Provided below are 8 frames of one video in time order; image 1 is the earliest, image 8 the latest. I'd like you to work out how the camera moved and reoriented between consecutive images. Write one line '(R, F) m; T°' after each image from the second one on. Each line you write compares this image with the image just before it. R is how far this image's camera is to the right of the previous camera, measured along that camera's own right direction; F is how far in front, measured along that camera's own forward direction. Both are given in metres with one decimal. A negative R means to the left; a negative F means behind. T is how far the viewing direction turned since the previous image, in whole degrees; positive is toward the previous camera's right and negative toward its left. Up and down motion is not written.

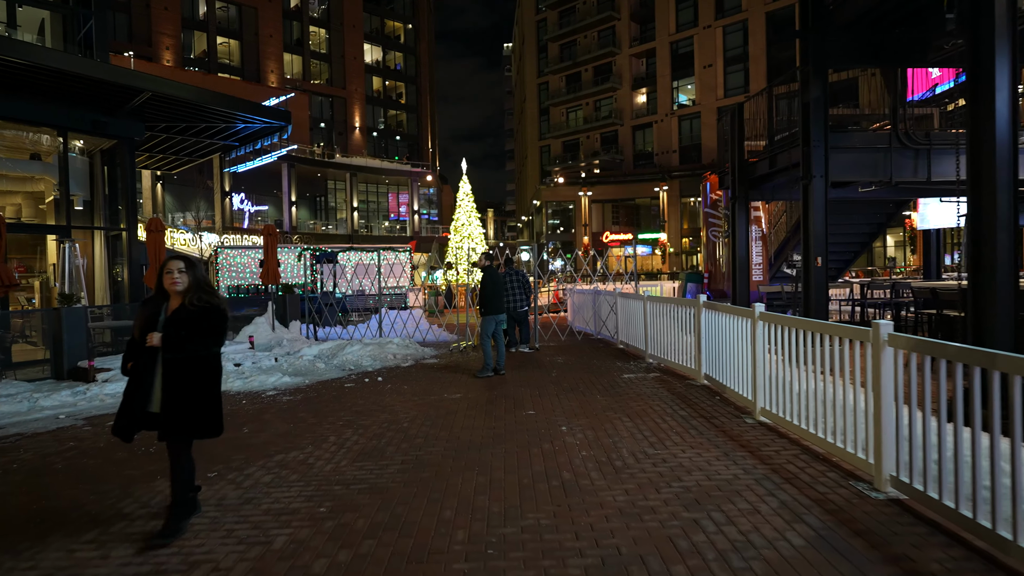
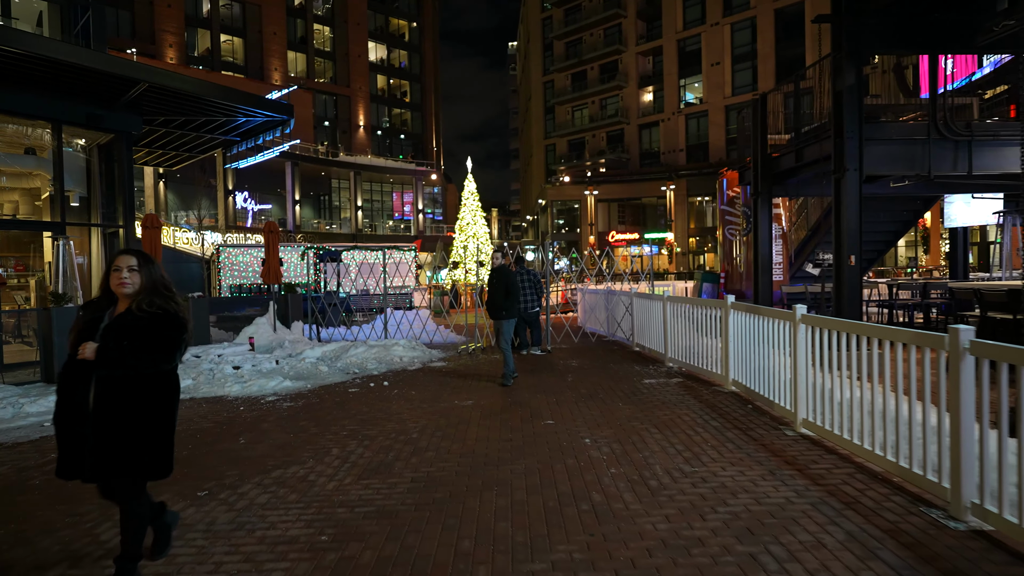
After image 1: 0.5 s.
(-0.1, +0.5) m; 0°
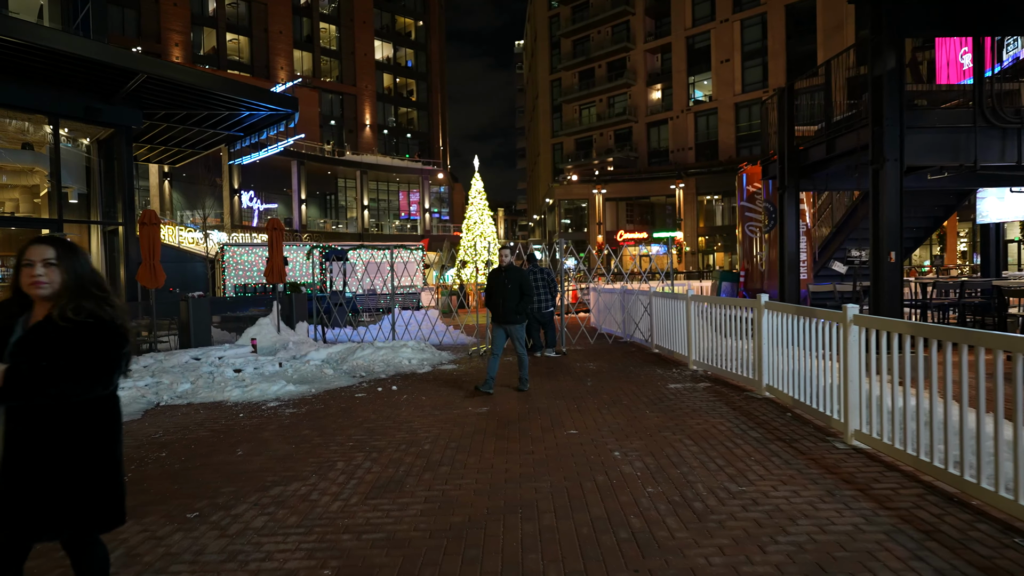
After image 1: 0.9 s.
(-0.1, +0.5) m; -1°
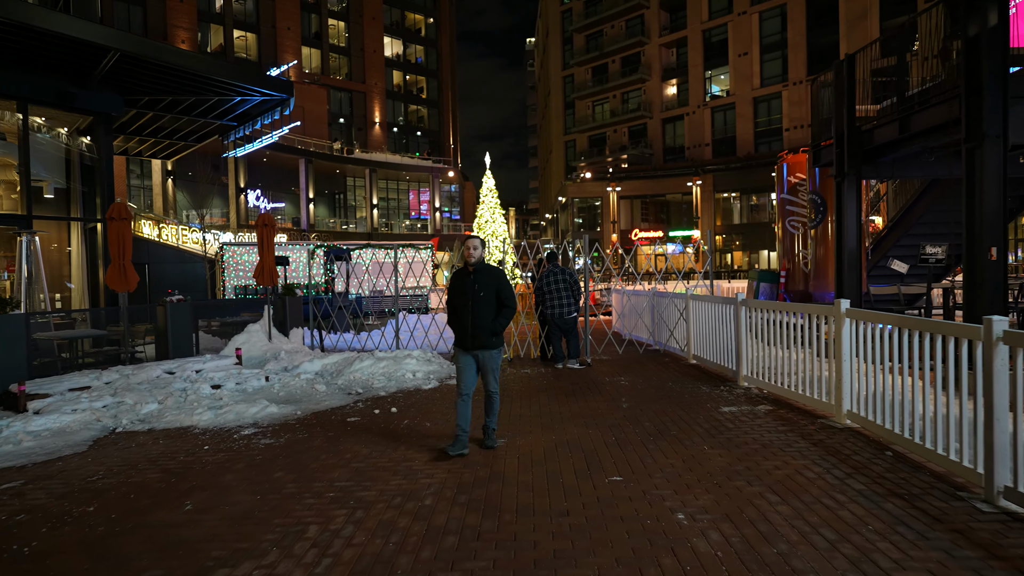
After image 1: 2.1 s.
(-0.1, +1.4) m; -1°
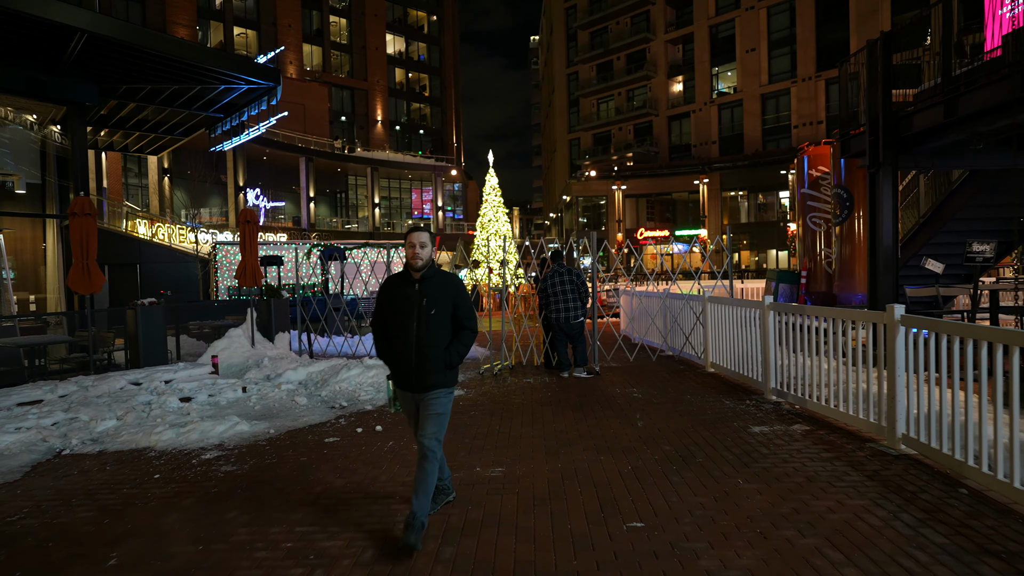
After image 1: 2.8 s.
(0.0, +0.9) m; 0°
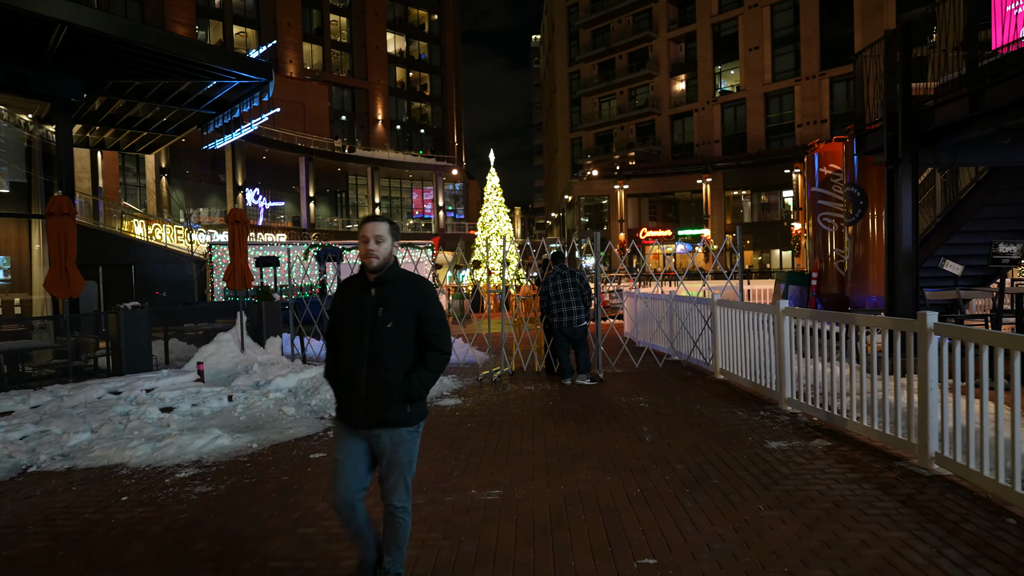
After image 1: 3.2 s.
(0.0, +0.4) m; 0°
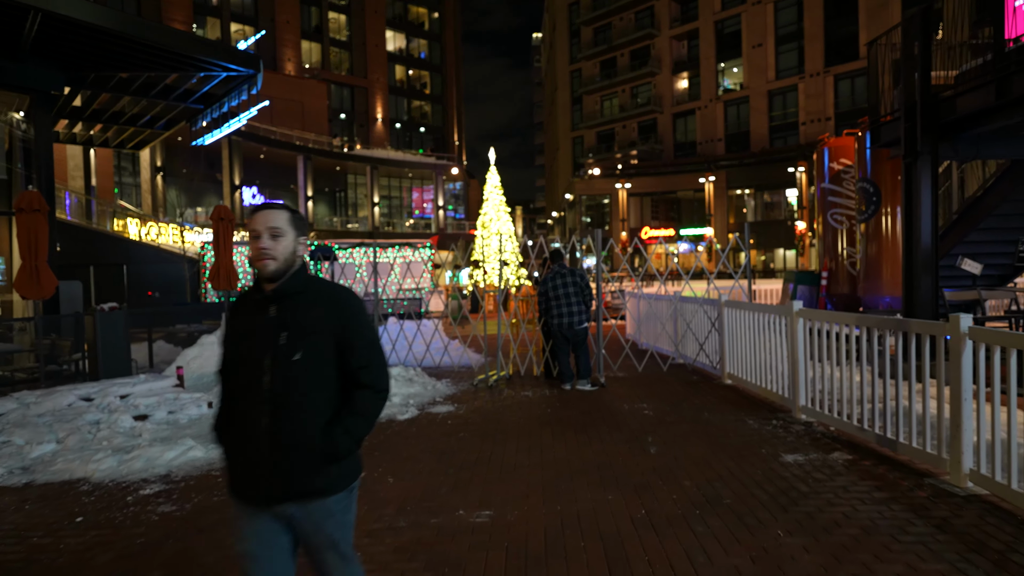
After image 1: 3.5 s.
(+0.1, +0.4) m; 0°
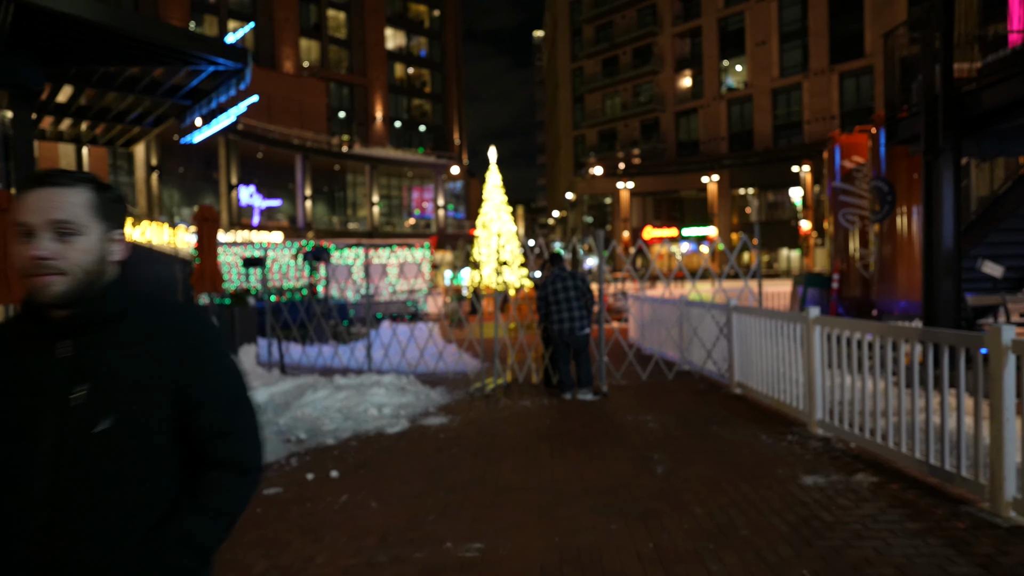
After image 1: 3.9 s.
(+0.1, +0.4) m; 0°
